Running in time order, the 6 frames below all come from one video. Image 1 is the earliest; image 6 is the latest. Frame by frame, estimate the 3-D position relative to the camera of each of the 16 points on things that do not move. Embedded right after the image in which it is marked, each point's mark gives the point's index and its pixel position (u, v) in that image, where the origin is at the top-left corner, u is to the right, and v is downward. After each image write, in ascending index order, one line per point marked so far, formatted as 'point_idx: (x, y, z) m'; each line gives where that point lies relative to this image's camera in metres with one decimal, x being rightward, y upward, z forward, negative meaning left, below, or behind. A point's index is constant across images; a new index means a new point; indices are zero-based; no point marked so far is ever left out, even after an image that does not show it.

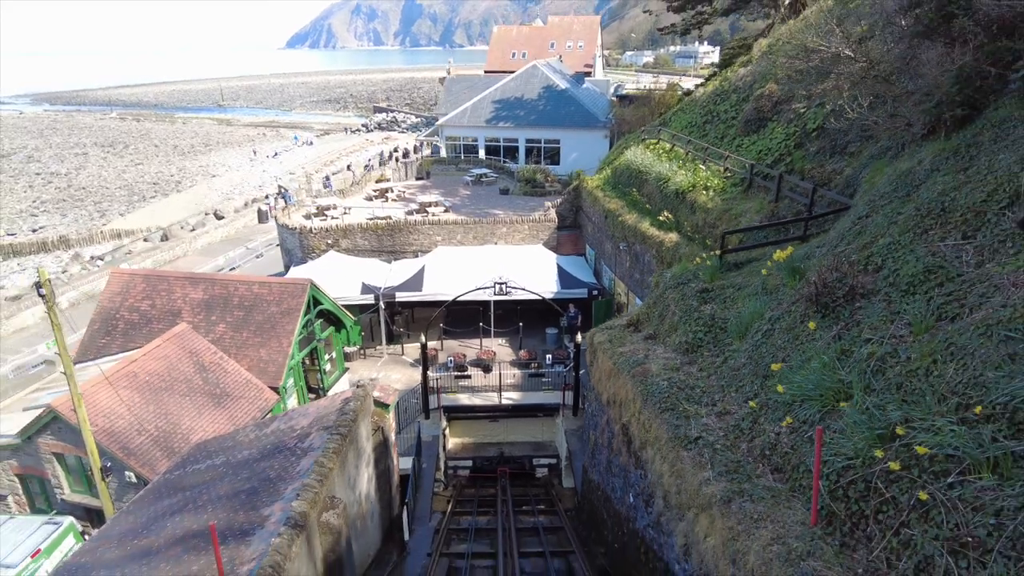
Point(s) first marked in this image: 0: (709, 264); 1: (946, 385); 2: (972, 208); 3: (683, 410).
0: (+2.7, +0.3, +8.8) m
1: (+2.5, -0.6, +3.7) m
2: (+3.7, +0.6, +5.1) m
3: (+1.5, -1.1, +5.6) m
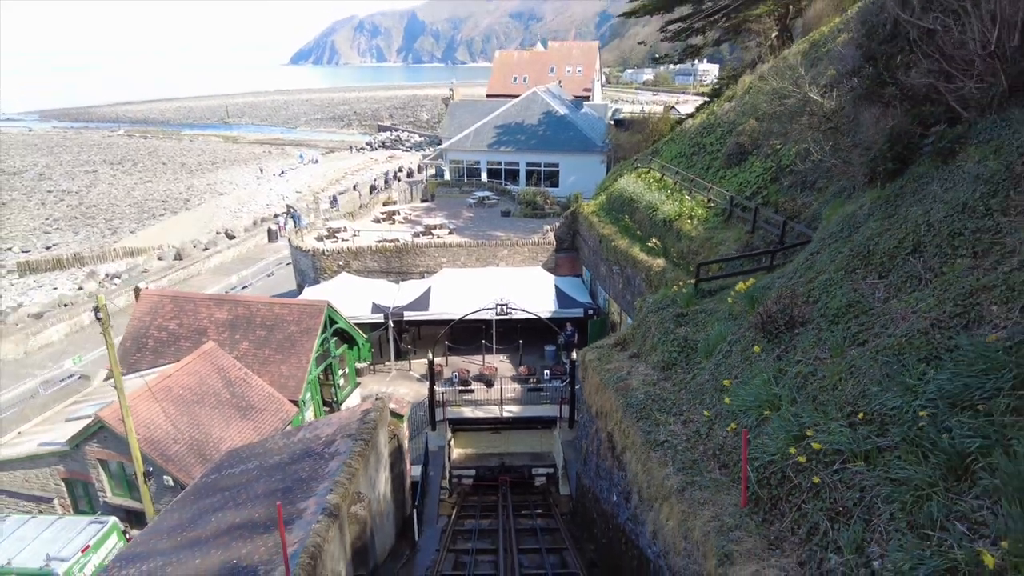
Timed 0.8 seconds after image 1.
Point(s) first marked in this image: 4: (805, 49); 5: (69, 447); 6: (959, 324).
0: (+2.7, 0.0, +9.9) m
1: (+2.5, -0.8, +4.8) m
2: (+3.7, +0.3, +6.2) m
3: (+1.5, -1.4, +6.7) m
4: (+6.8, +5.6, +14.9) m
5: (-7.7, -2.8, +11.1) m
6: (+3.2, -0.3, +4.6) m
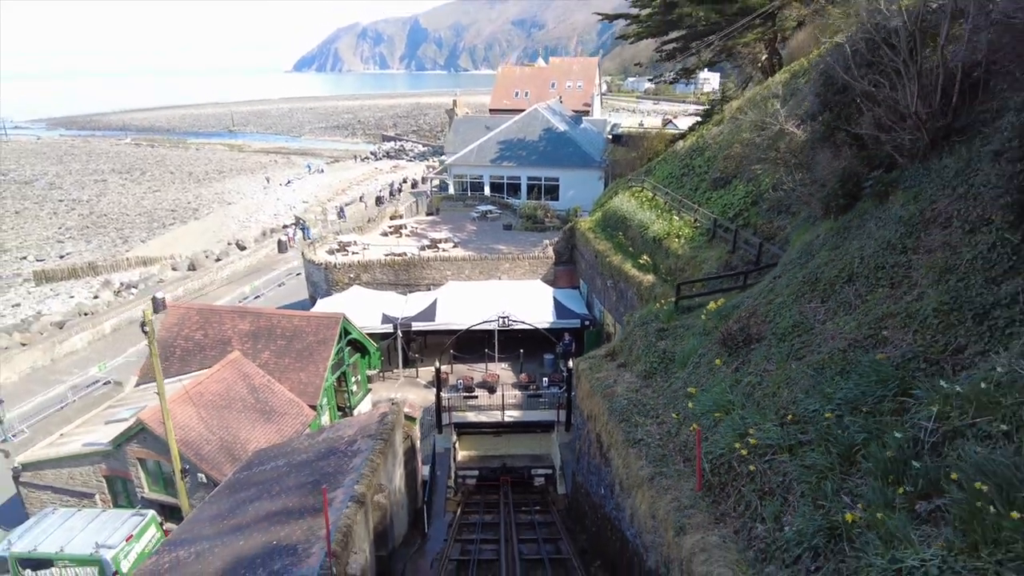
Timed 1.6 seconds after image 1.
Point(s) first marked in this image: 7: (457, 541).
0: (+2.7, -0.3, +11.1) m
1: (+2.5, -1.1, +6.0) m
2: (+3.7, +0.1, +7.4) m
3: (+1.5, -1.6, +7.9) m
4: (+6.9, +5.2, +16.1) m
5: (-7.7, -3.1, +12.3) m
6: (+3.2, -0.5, +5.8) m
7: (-0.9, -4.3, +10.9) m
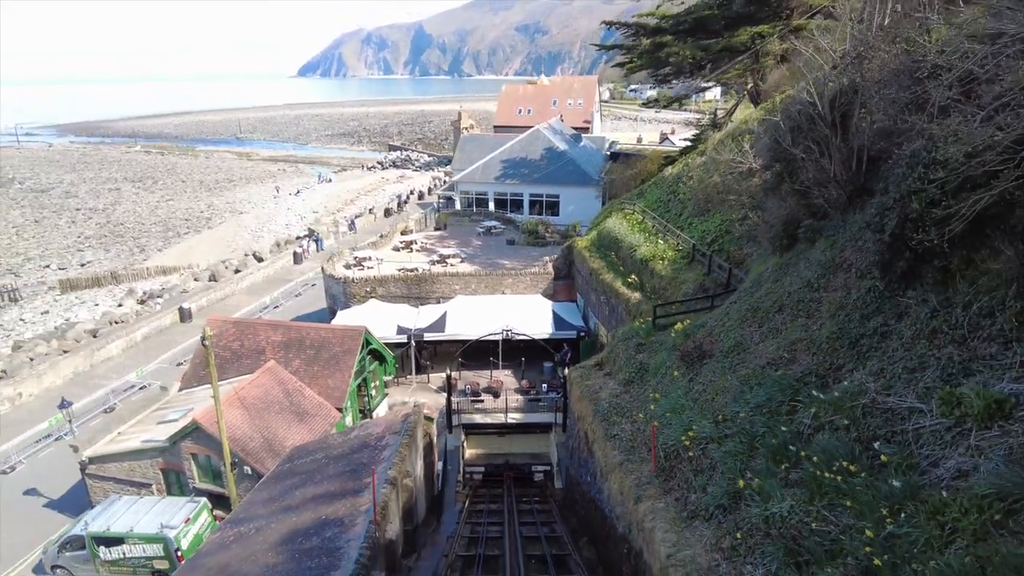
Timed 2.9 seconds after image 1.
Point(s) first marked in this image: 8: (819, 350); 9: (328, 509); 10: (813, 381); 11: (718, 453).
0: (+2.7, -0.8, +13.0) m
1: (+2.5, -1.4, +7.9) m
2: (+3.7, -0.3, +9.3) m
3: (+1.5, -2.0, +9.8) m
4: (+7.0, +4.8, +18.0) m
5: (-7.7, -3.5, +14.3) m
6: (+3.3, -0.9, +7.7) m
7: (-0.9, -4.7, +12.8) m
8: (+3.5, -0.7, +7.4) m
9: (-2.9, -3.4, +9.9) m
10: (+3.3, -1.0, +7.0) m
11: (+2.3, -1.8, +7.0) m
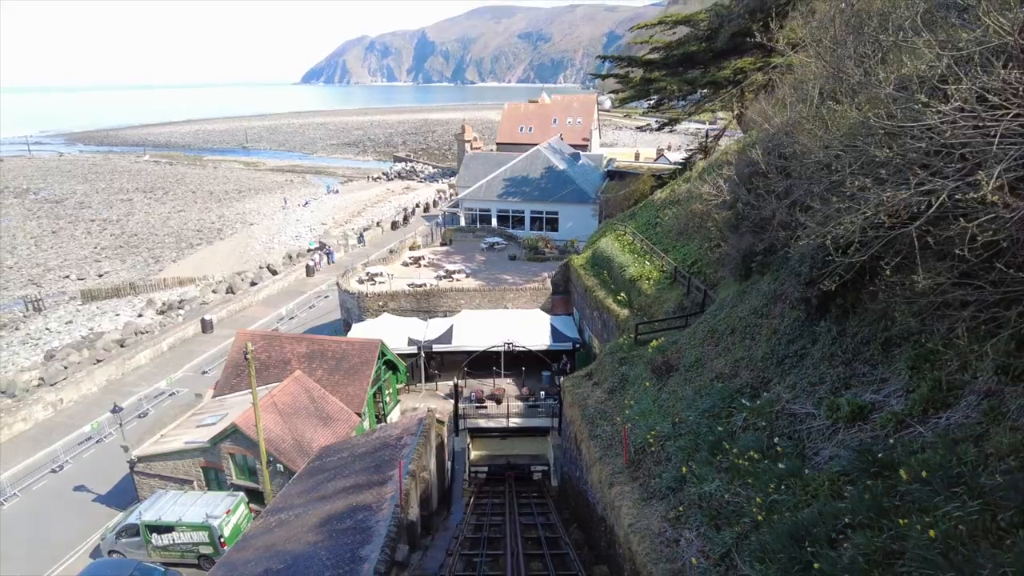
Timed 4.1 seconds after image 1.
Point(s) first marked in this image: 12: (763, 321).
0: (+2.7, -1.2, +14.9) m
1: (+2.5, -1.9, +9.8) m
2: (+3.7, -0.7, +11.2) m
3: (+1.5, -2.5, +11.7) m
4: (+7.0, +4.2, +20.0) m
5: (-7.7, -3.9, +16.2) m
6: (+3.2, -1.3, +9.6) m
7: (-0.9, -5.2, +14.7) m
8: (+3.5, -1.1, +9.3) m
9: (-2.9, -3.9, +11.8) m
10: (+3.2, -1.4, +8.9) m
11: (+2.3, -2.2, +8.9) m
12: (+4.0, -0.5, +10.3) m
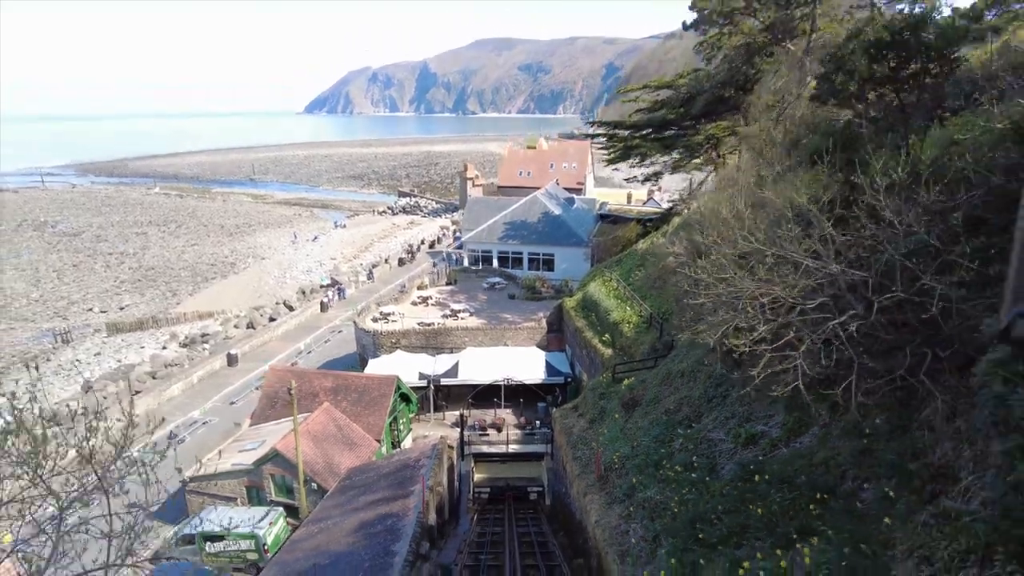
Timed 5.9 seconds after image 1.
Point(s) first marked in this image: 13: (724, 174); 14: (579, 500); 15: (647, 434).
0: (+2.7, -2.5, +17.9) m
1: (+2.5, -3.0, +12.7) m
2: (+3.7, -1.9, +14.2) m
3: (+1.5, -3.7, +14.6) m
4: (+6.9, +2.7, +23.2) m
5: (-7.7, -5.3, +19.0) m
6: (+3.2, -2.4, +12.6) m
7: (-0.9, -6.5, +17.5) m
8: (+3.5, -2.2, +12.2) m
9: (-2.9, -5.1, +14.7) m
10: (+3.2, -2.5, +11.8) m
11: (+2.2, -3.3, +11.8) m
12: (+4.0, -1.7, +13.3) m
13: (+6.2, +3.3, +18.5) m
14: (+1.3, -4.3, +12.9) m
15: (+2.6, -2.8, +12.5) m
